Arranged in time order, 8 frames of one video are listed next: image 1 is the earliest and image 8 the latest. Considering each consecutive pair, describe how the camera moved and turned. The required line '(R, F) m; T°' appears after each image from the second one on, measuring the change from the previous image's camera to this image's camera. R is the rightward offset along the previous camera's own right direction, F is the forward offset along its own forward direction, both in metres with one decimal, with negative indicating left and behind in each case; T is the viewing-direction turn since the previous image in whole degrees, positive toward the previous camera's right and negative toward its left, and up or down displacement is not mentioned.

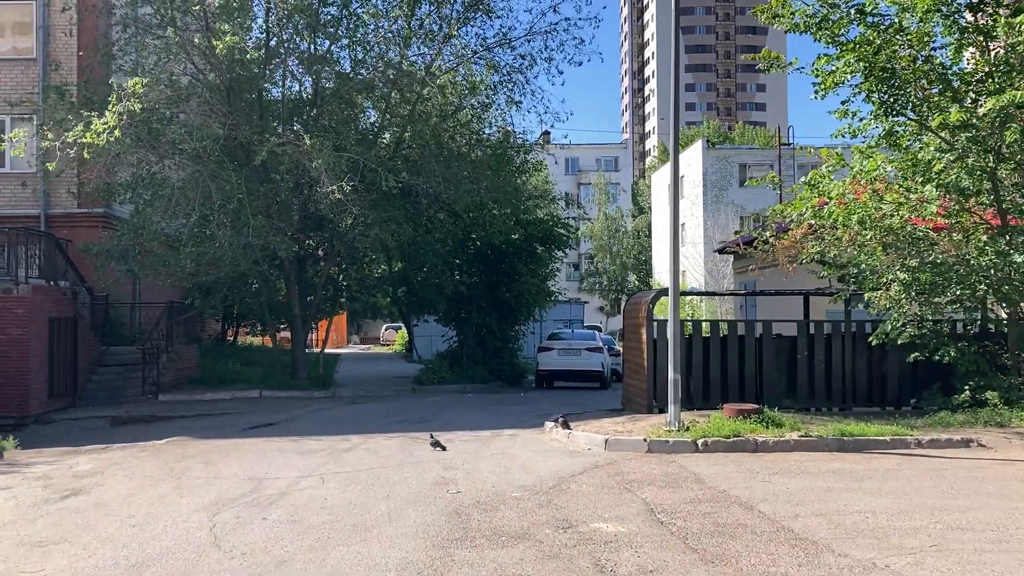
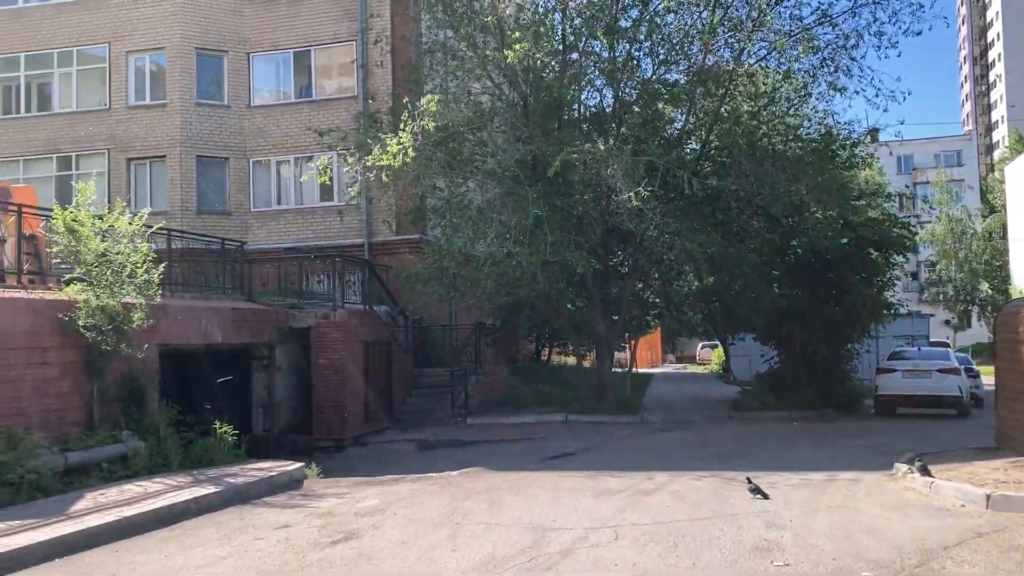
(-0.1, +1.5) m; -19°
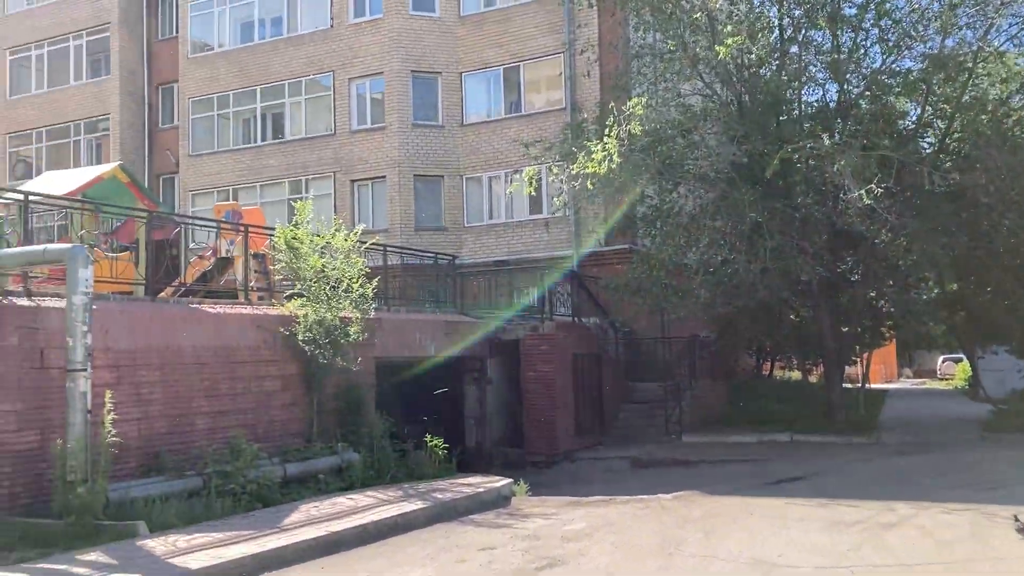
(0.0, +0.5) m; -13°
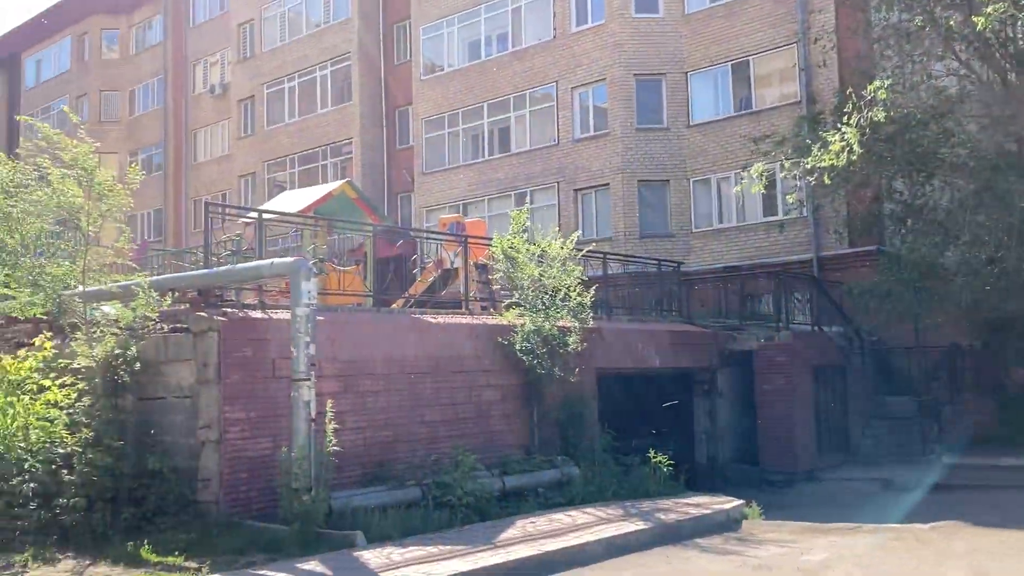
(+0.1, +0.5) m; -14°
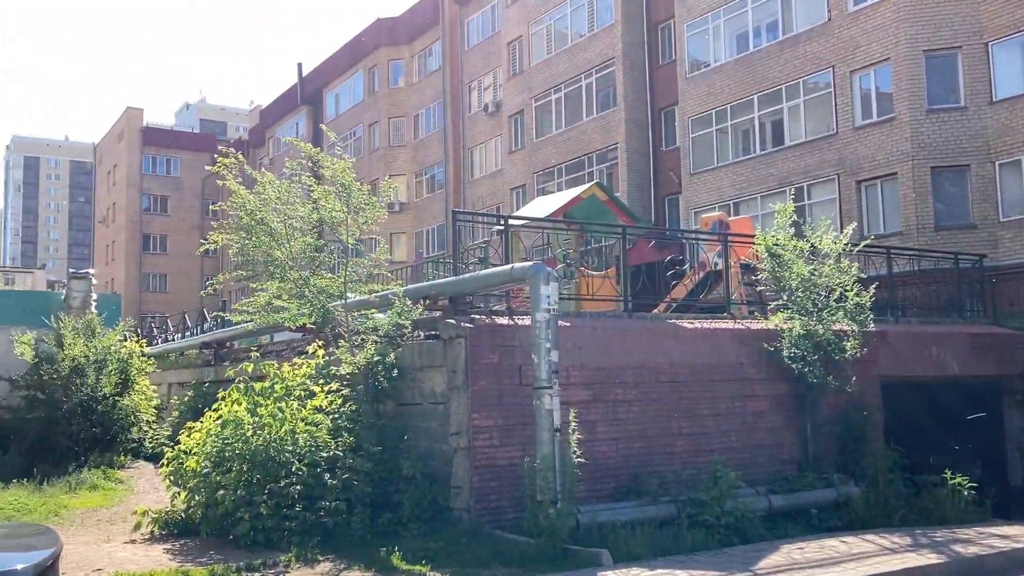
(+0.2, +0.6) m; -17°
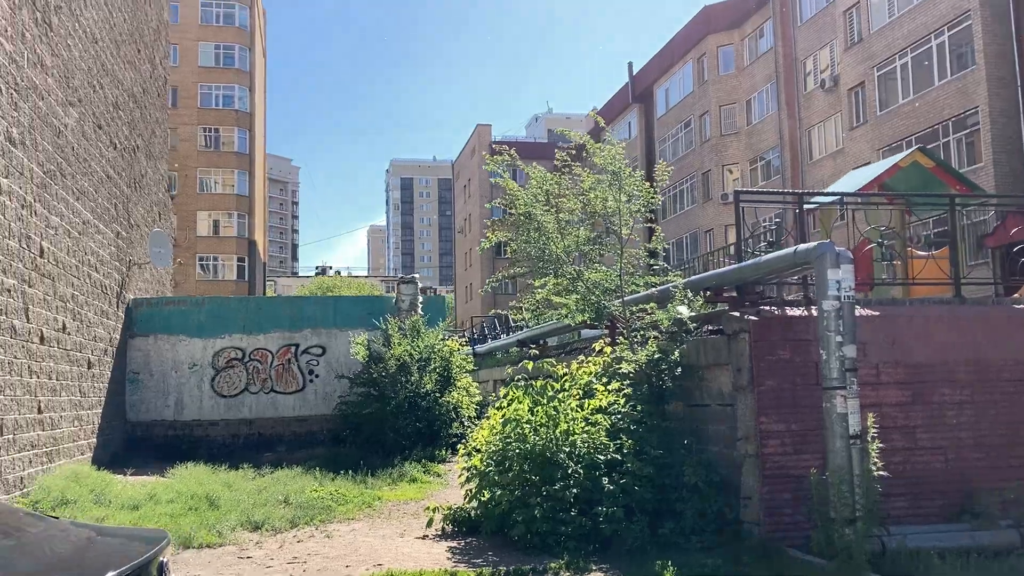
(+0.6, +0.8) m; -21°
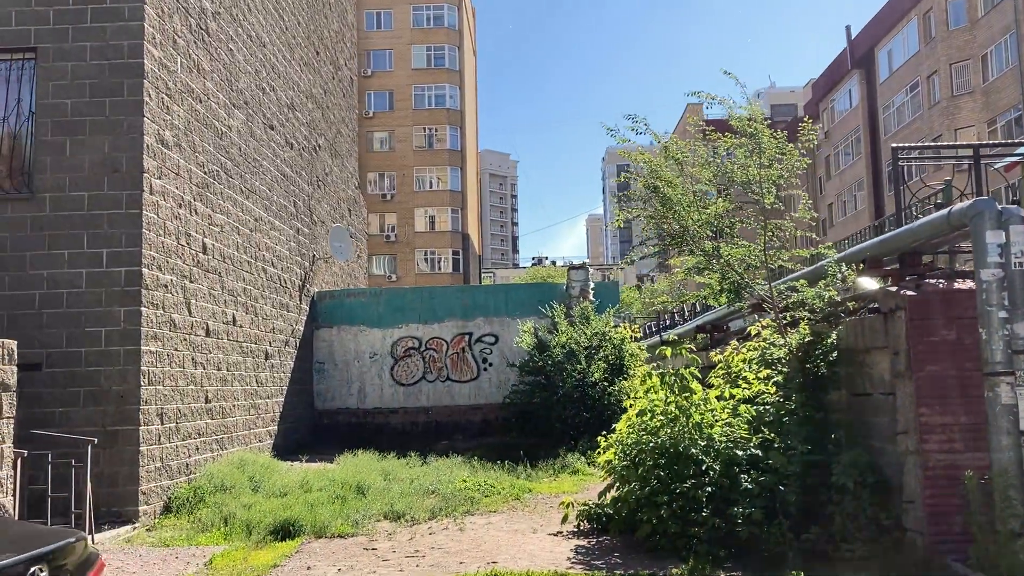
(+0.8, +0.7) m; -14°
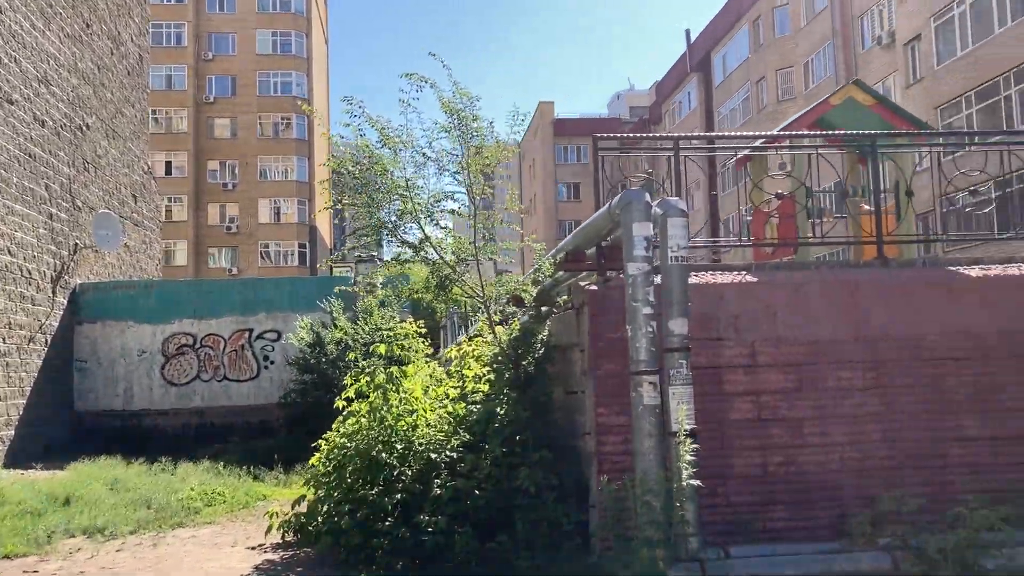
(+1.4, +0.5) m; +8°
